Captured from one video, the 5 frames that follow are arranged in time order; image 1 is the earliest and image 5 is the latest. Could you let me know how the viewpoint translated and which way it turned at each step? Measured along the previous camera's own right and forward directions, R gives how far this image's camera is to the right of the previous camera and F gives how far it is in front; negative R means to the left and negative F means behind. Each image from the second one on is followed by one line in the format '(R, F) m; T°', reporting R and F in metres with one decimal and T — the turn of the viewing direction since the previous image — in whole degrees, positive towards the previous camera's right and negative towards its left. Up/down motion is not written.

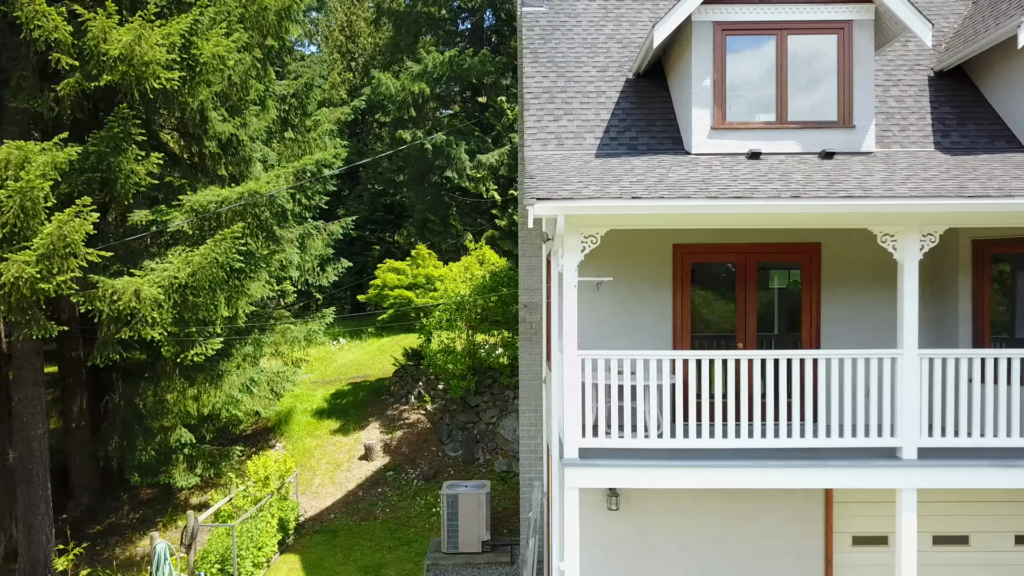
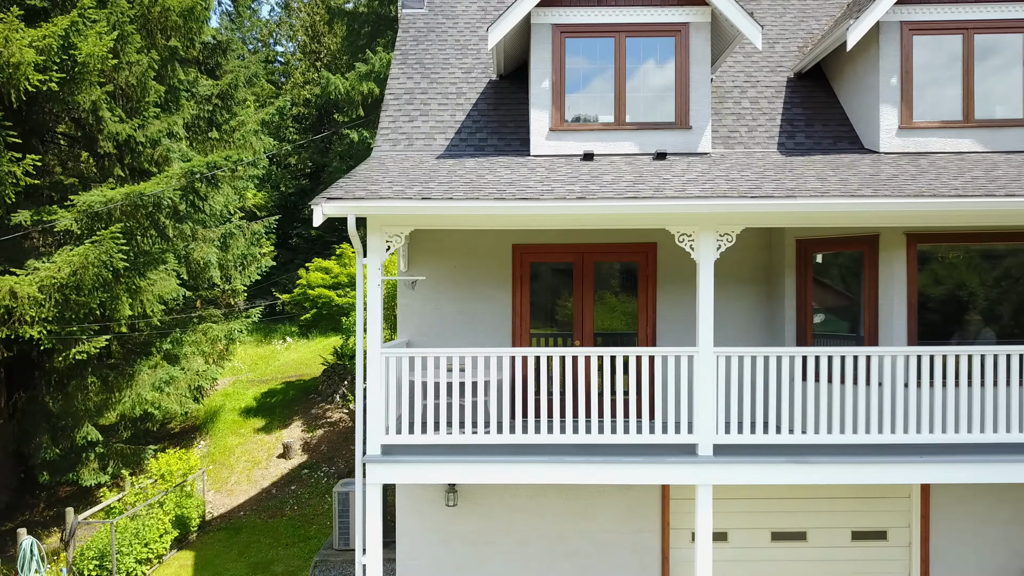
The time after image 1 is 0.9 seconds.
(+1.5, -0.1) m; 0°
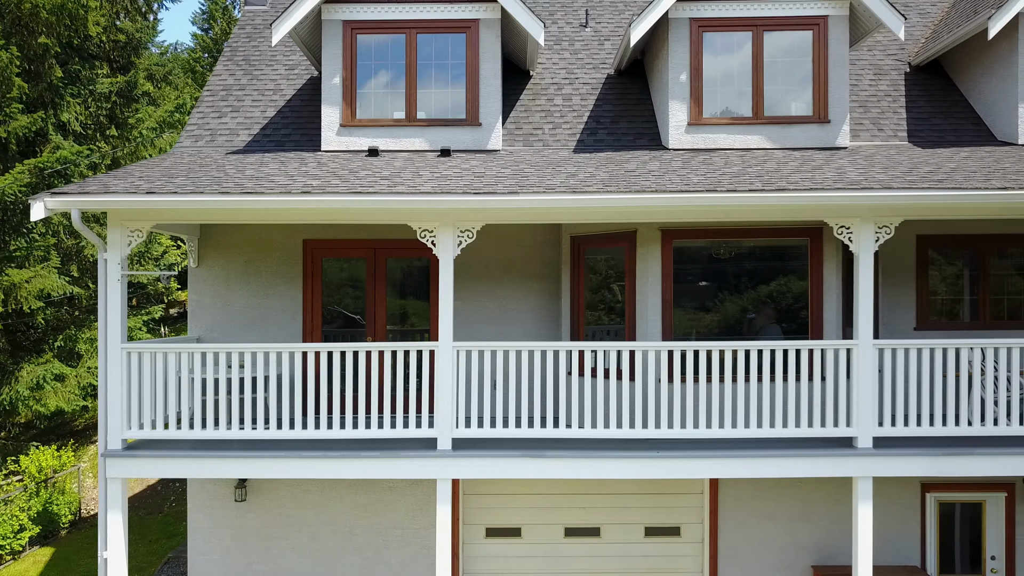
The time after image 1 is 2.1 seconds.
(+2.0, 0.0) m; 0°
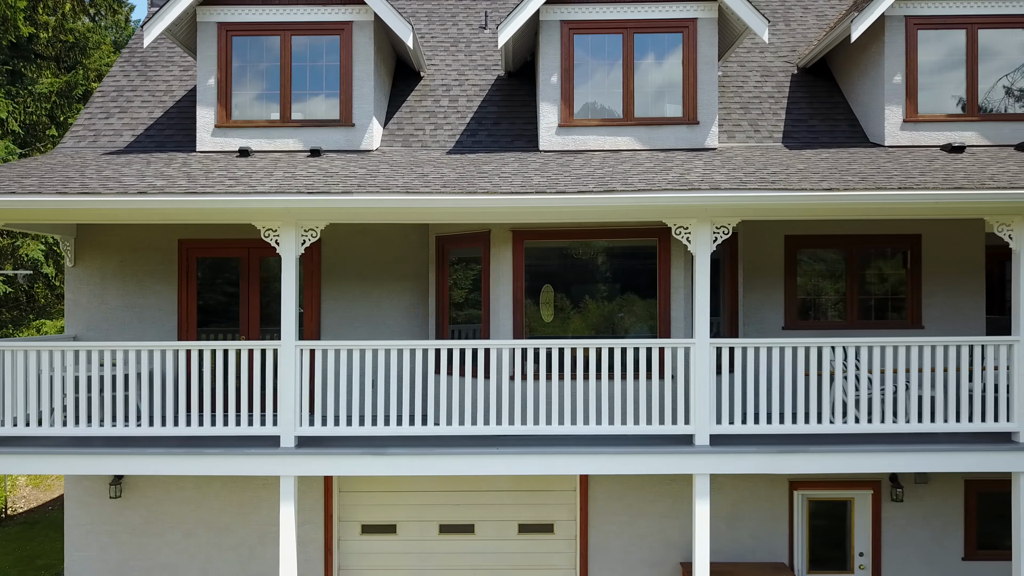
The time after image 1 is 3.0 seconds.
(+1.2, -0.1) m; 0°
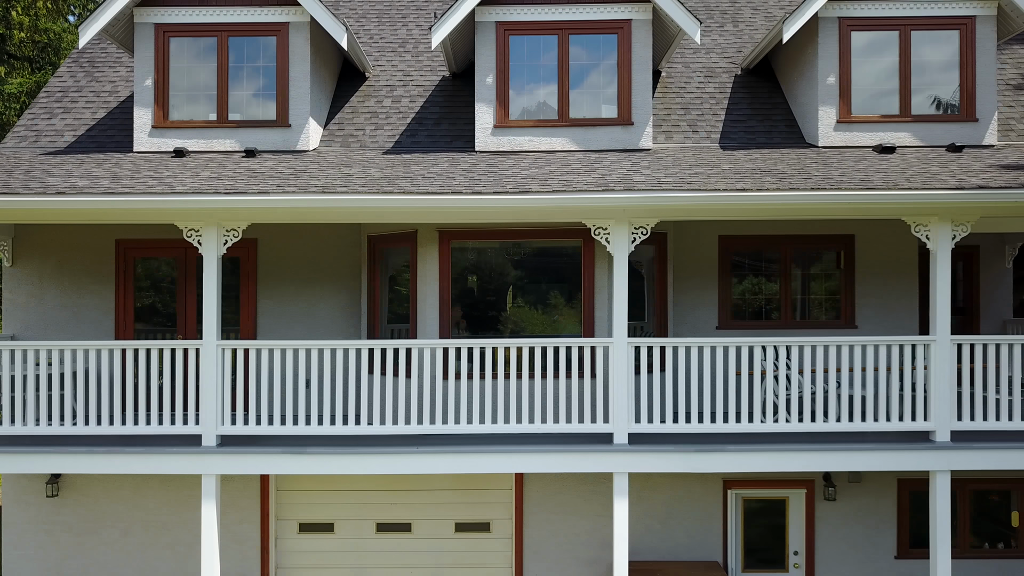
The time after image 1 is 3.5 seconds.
(+0.6, 0.0) m; 0°
